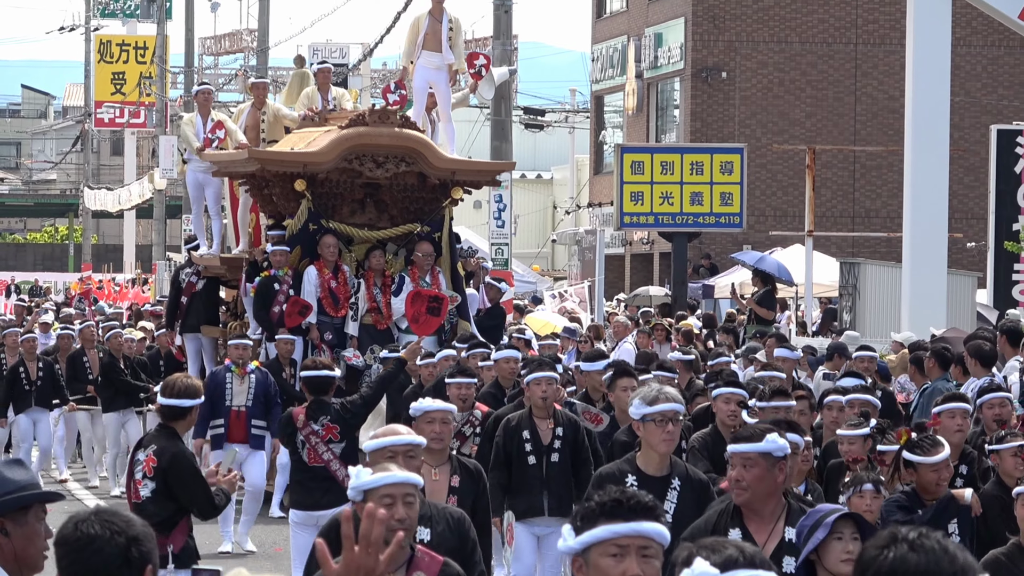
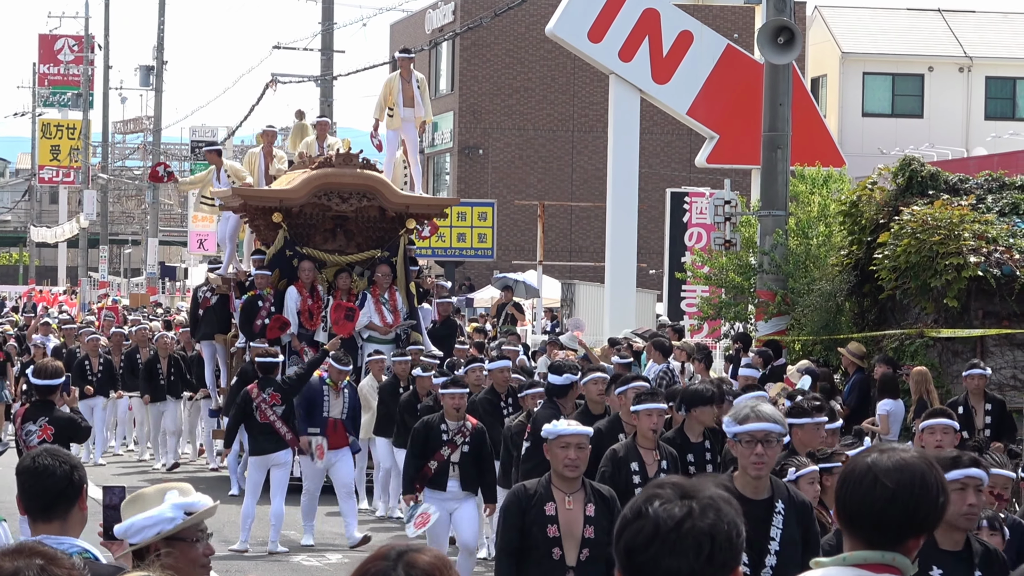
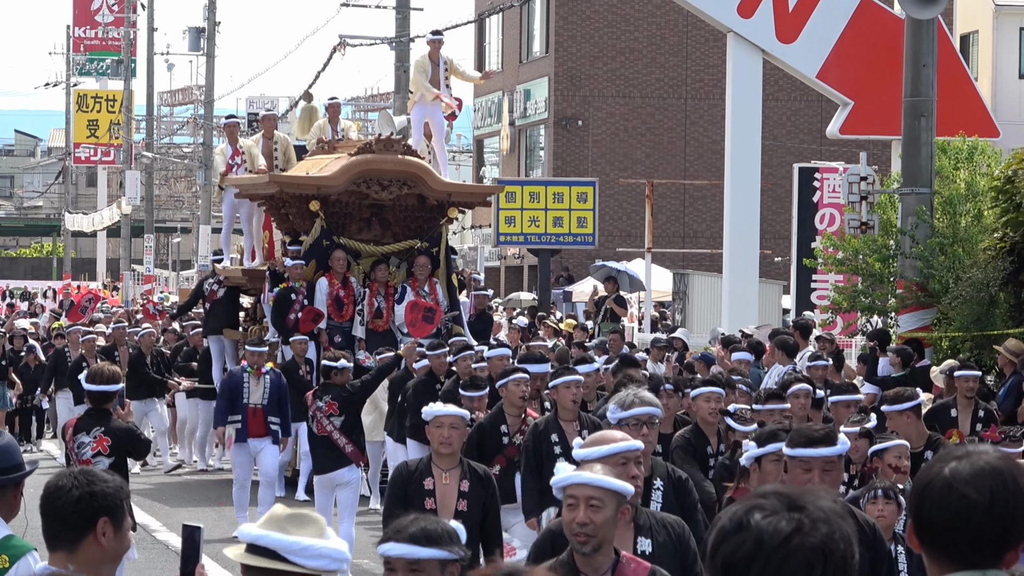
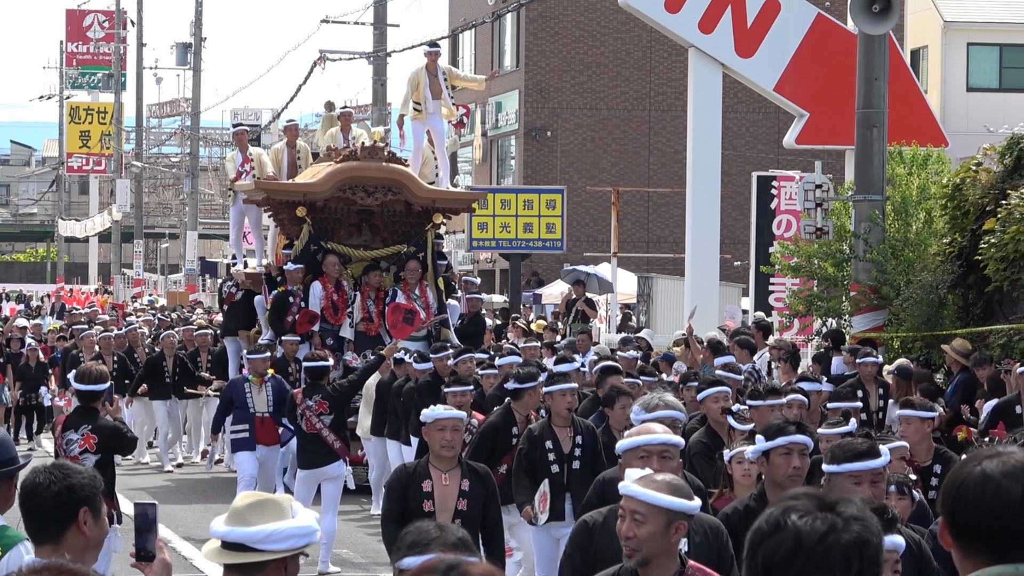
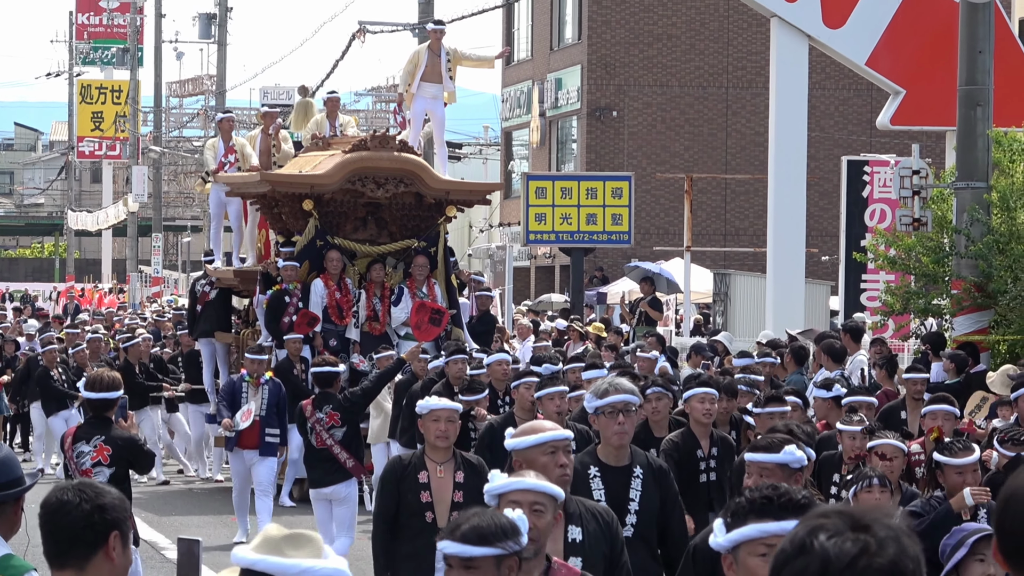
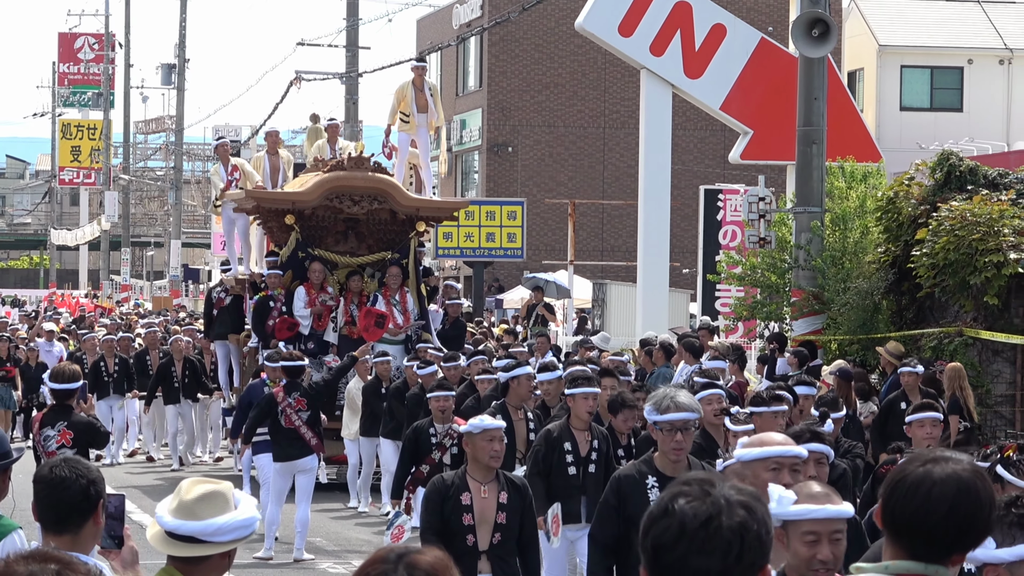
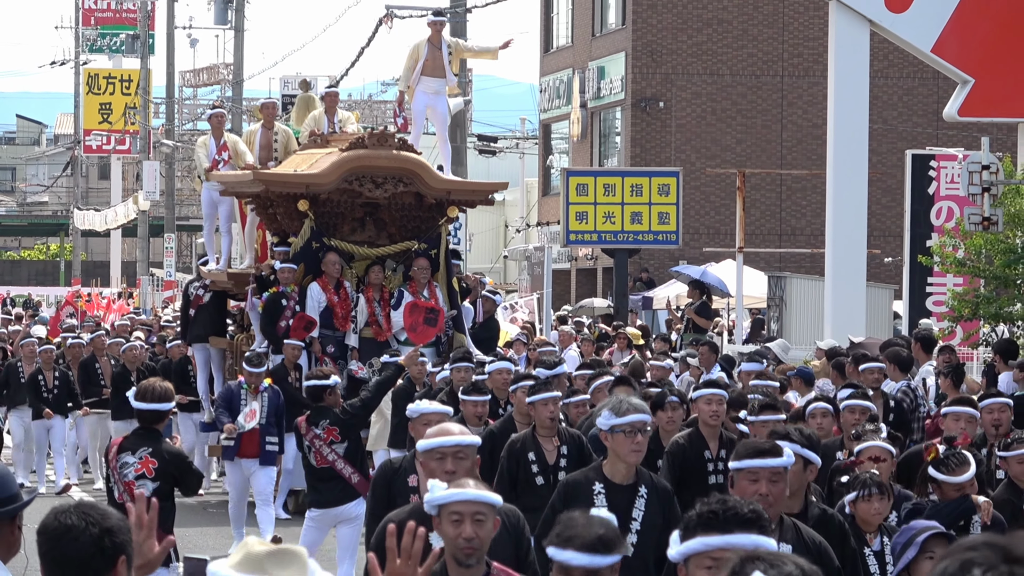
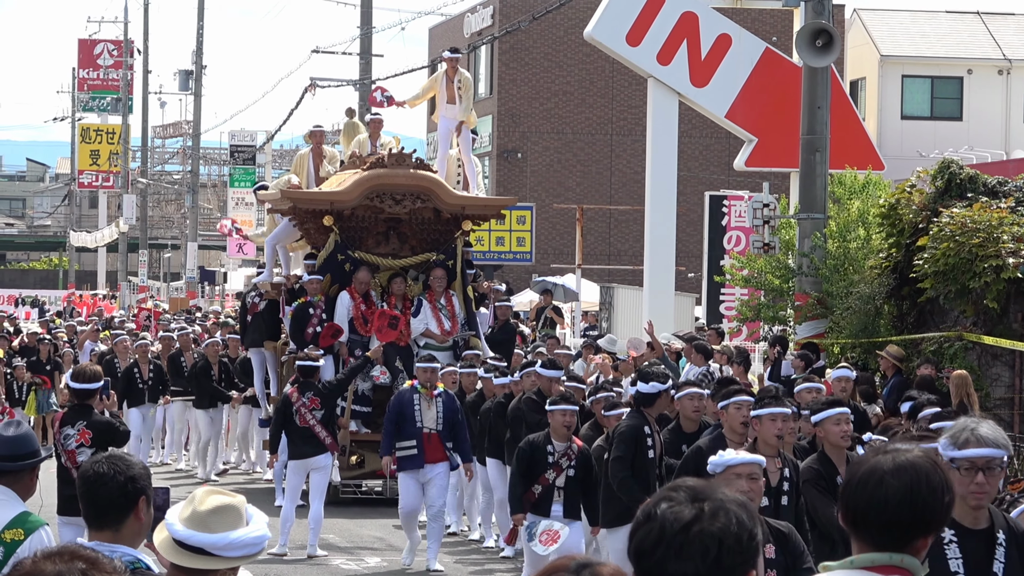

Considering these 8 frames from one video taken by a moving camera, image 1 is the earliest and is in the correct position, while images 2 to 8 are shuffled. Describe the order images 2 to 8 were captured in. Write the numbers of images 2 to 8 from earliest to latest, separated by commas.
7, 5, 3, 4, 6, 2, 8
